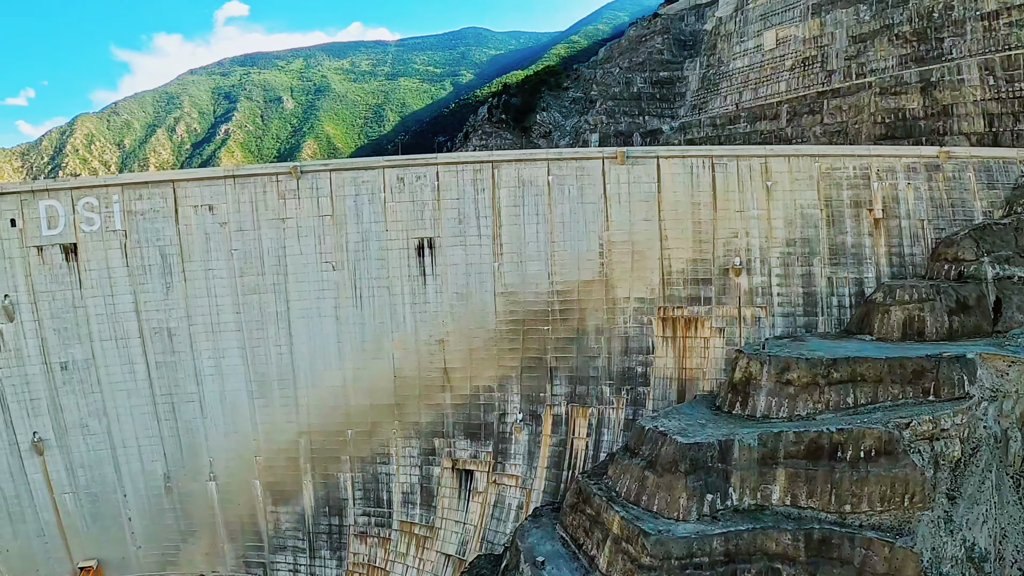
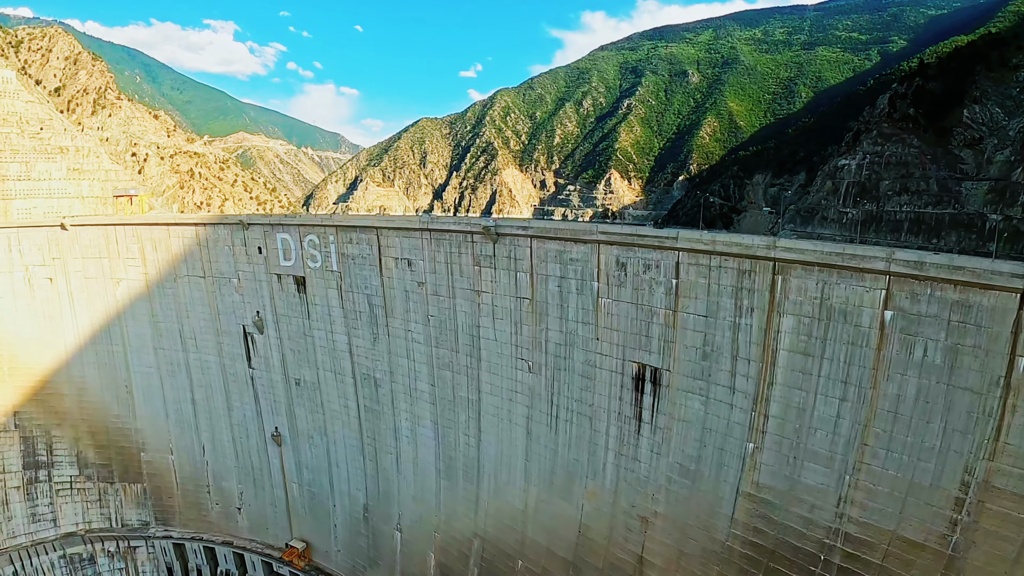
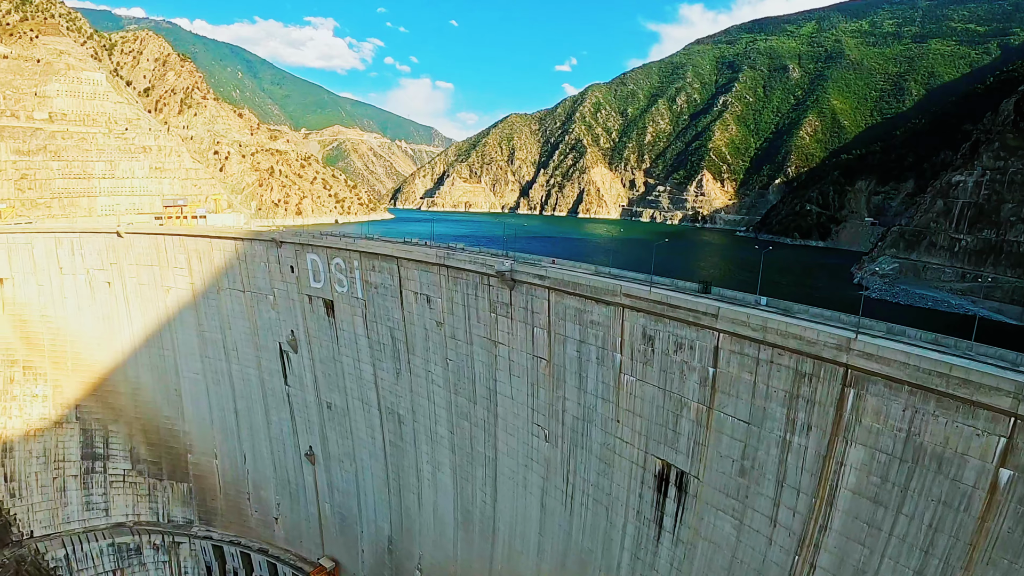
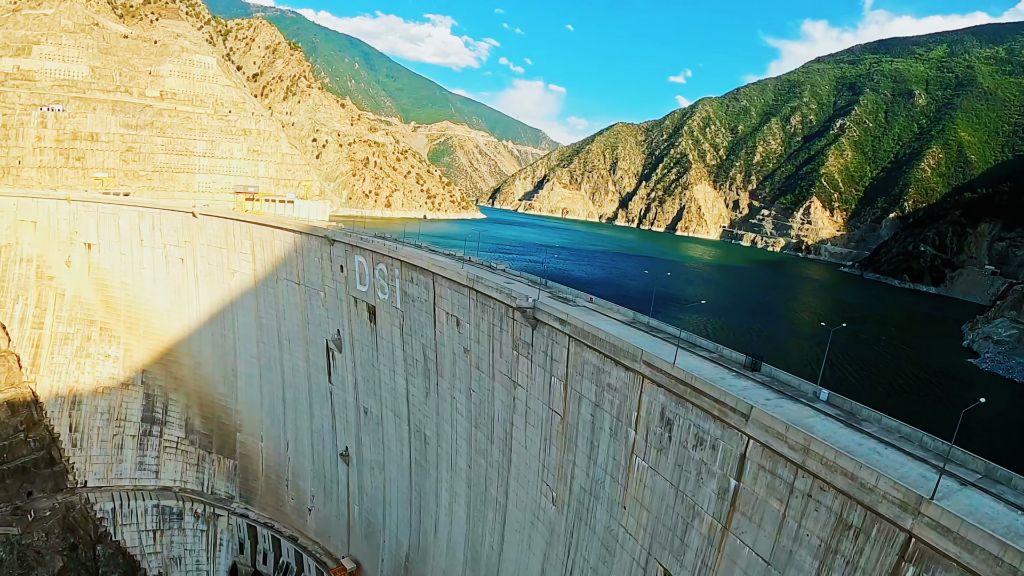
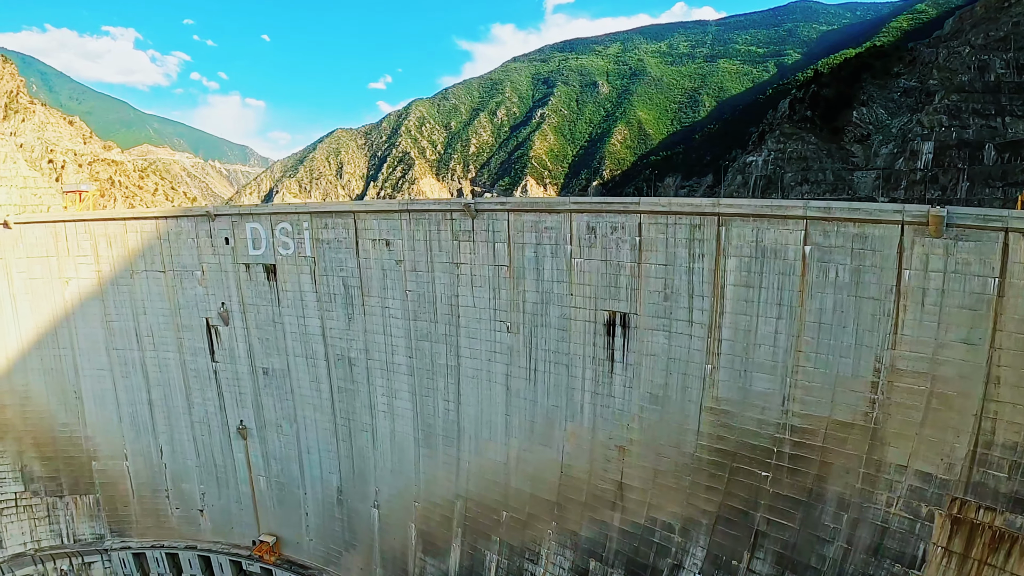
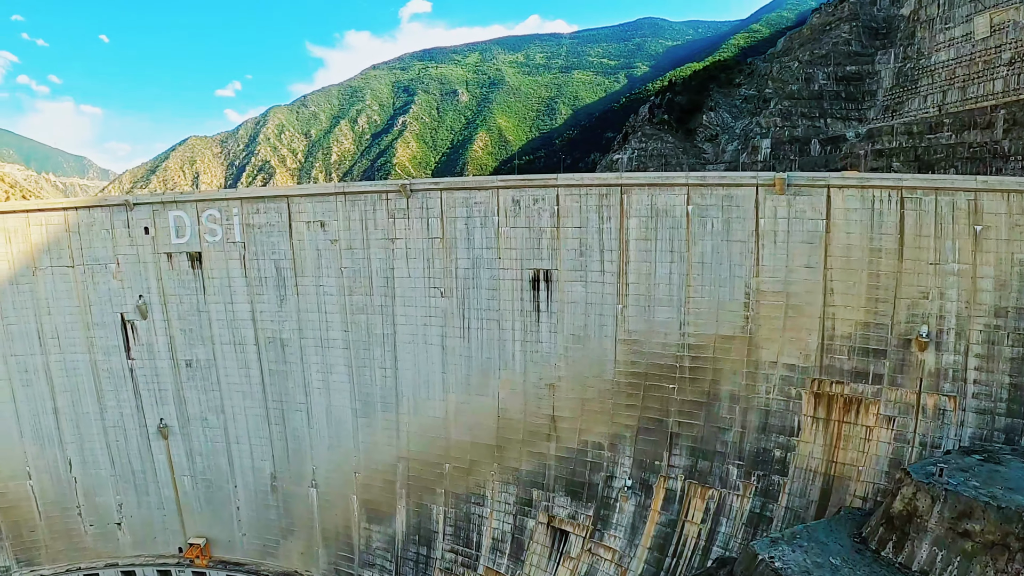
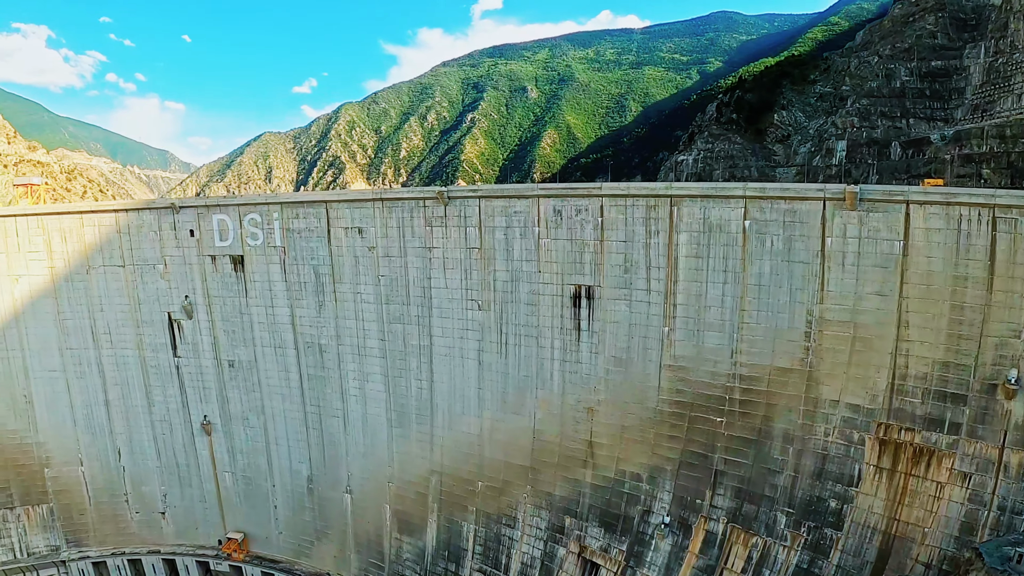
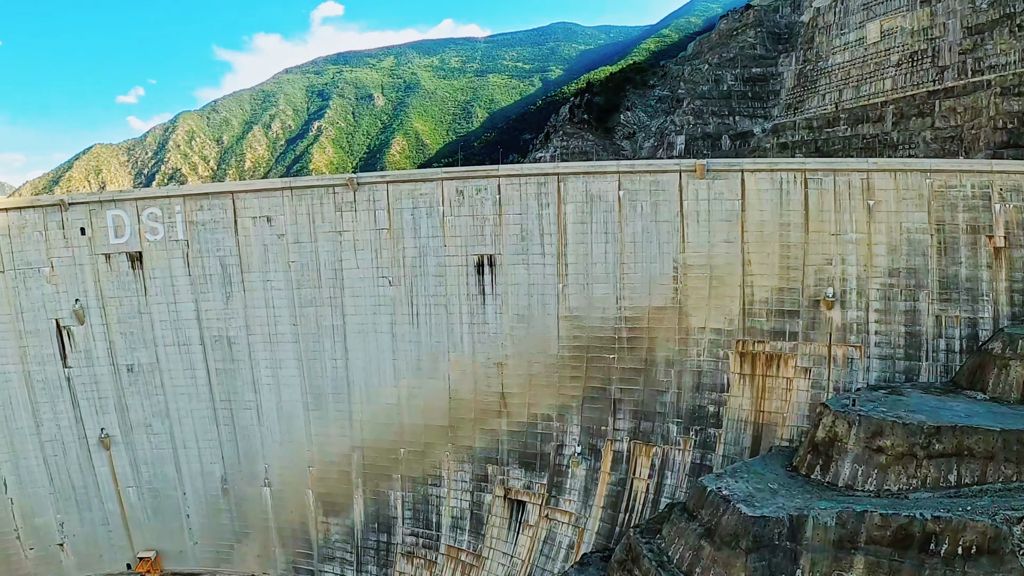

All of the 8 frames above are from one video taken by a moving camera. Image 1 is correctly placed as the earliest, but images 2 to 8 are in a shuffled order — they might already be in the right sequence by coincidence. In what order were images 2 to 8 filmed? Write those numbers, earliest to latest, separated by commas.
8, 6, 7, 5, 2, 3, 4
